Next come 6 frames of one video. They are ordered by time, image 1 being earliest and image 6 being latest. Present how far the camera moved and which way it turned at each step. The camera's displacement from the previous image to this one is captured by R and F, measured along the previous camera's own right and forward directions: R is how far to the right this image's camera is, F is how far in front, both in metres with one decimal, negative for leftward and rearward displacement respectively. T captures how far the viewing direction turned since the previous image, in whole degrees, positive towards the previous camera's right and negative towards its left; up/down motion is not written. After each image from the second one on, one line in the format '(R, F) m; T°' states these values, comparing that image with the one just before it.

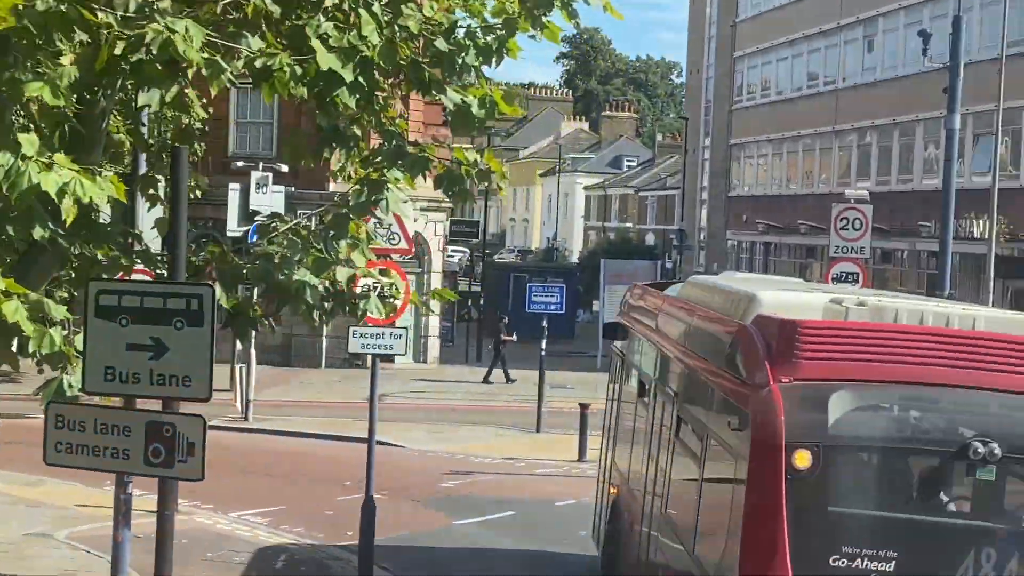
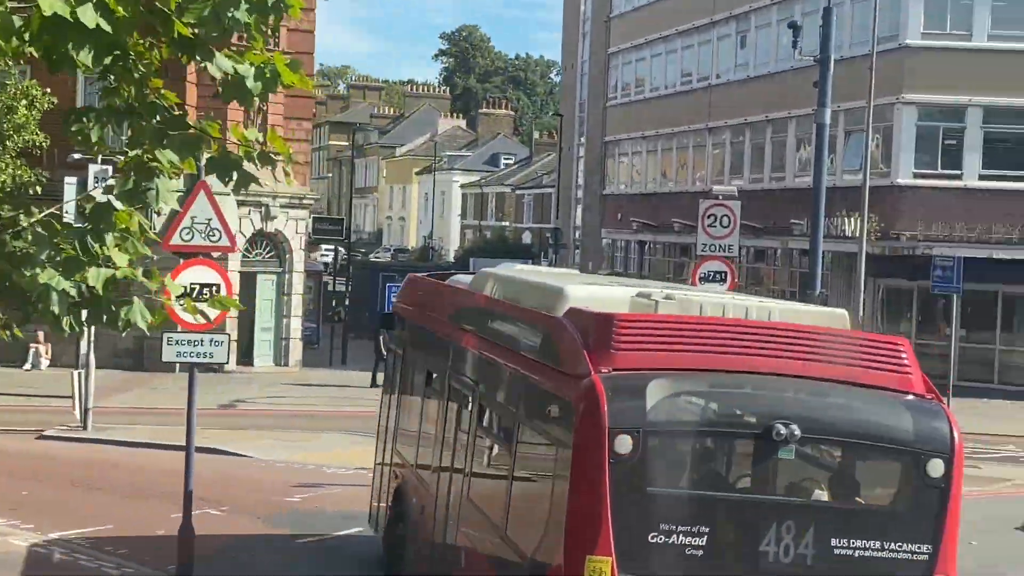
(+0.3, +0.9) m; +5°
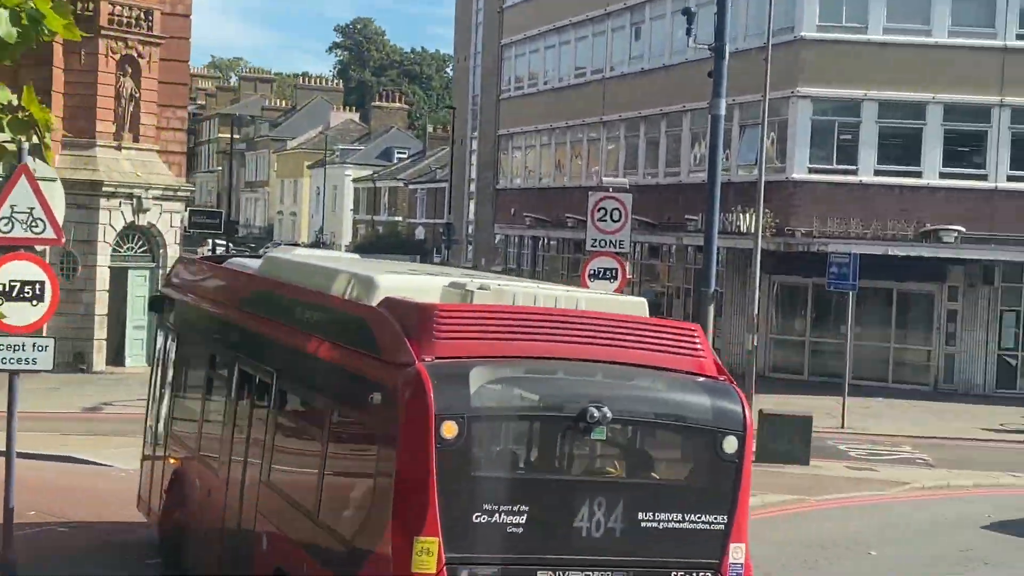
(+0.2, +0.9) m; +4°
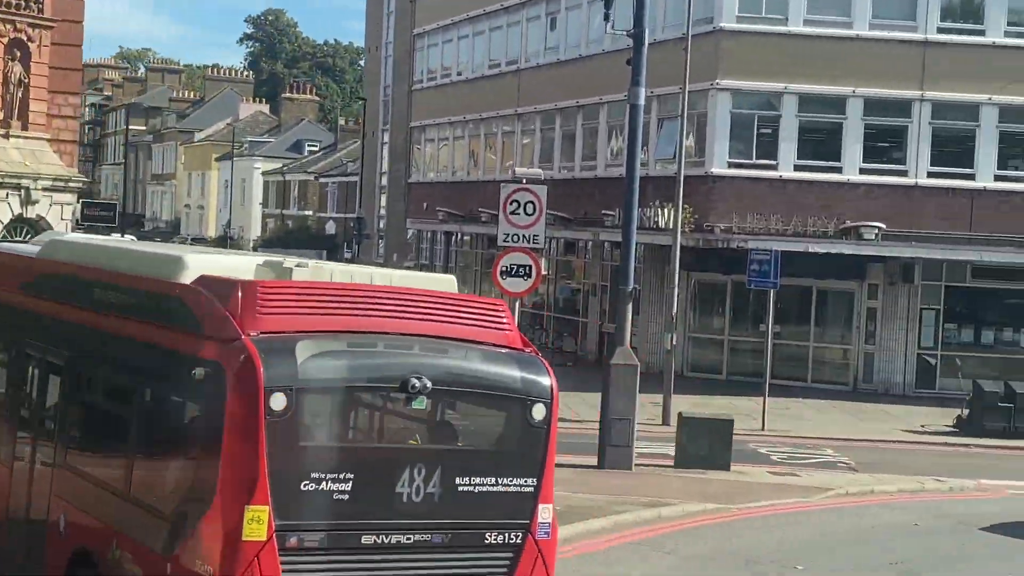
(+0.1, +0.9) m; +4°
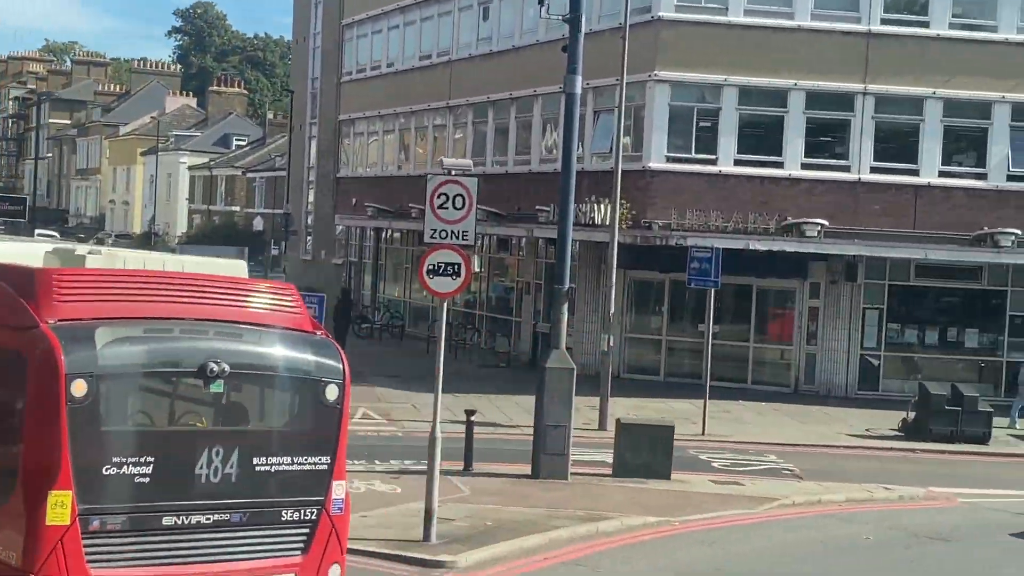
(+0.1, +1.0) m; +3°
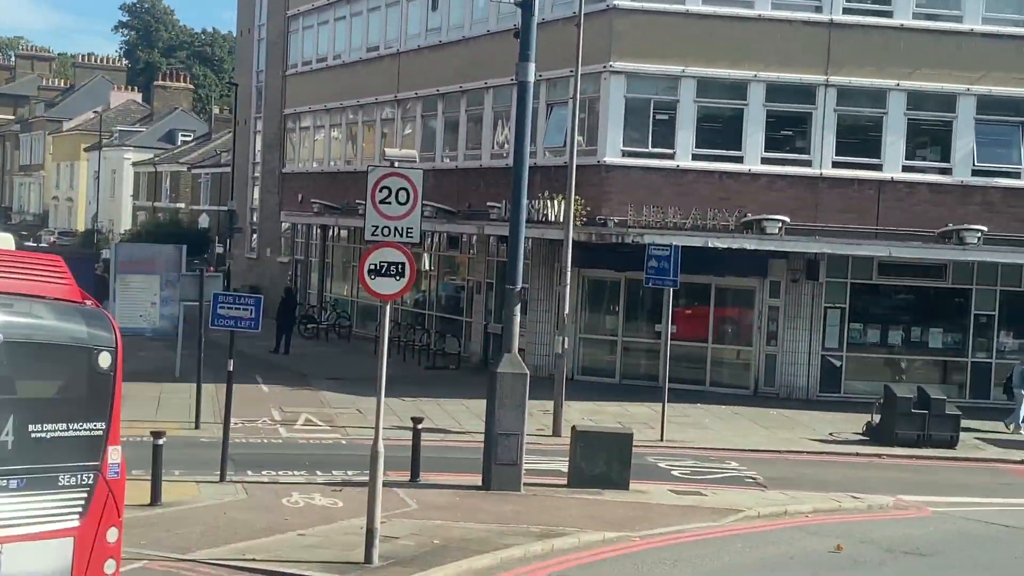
(0.0, +0.9) m; +2°
